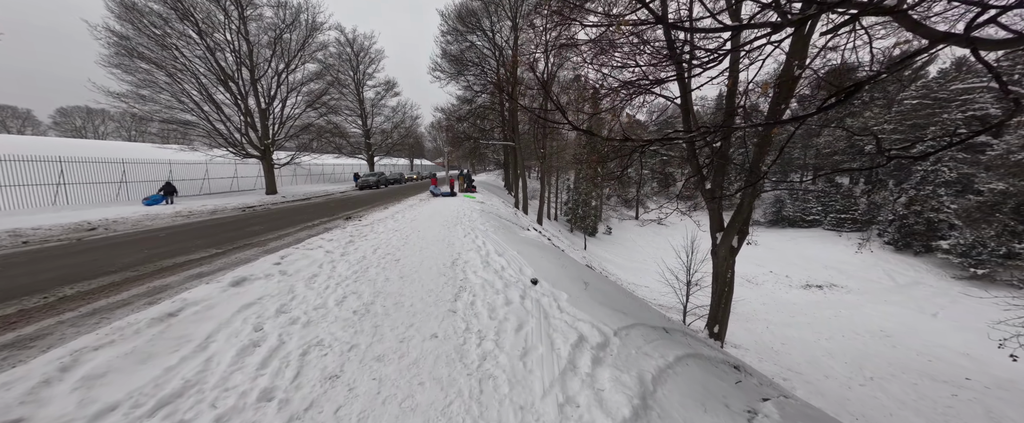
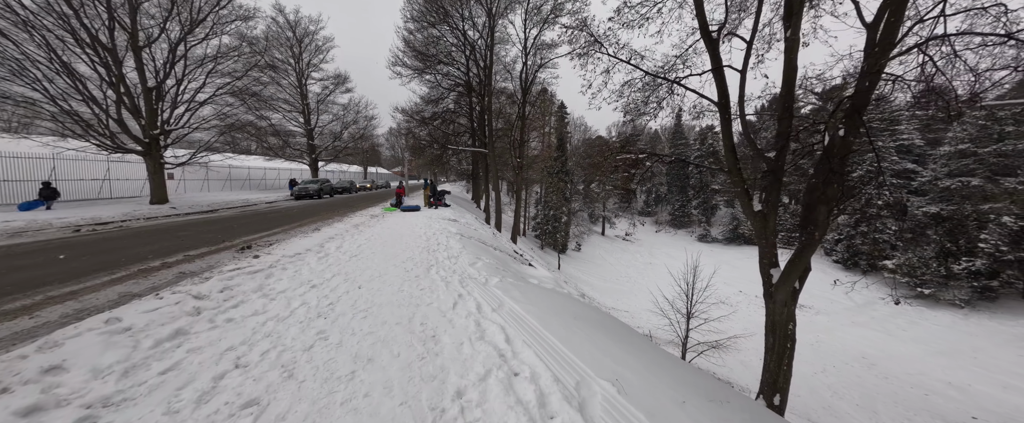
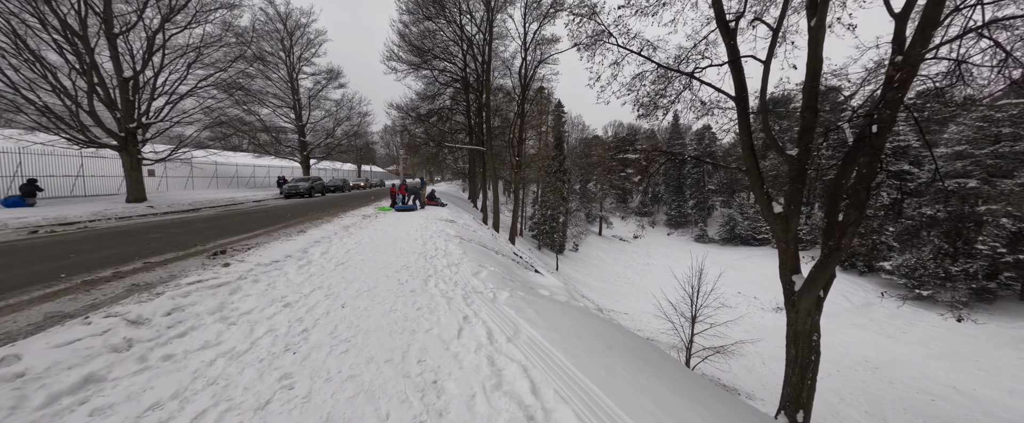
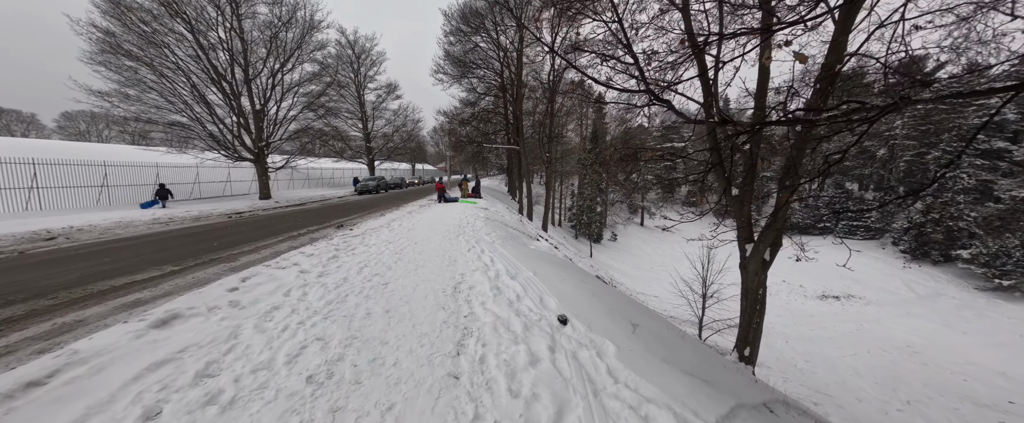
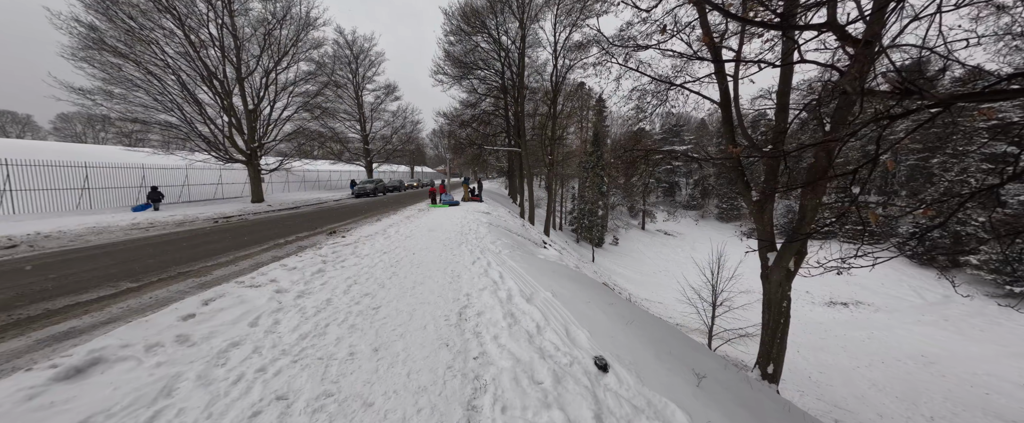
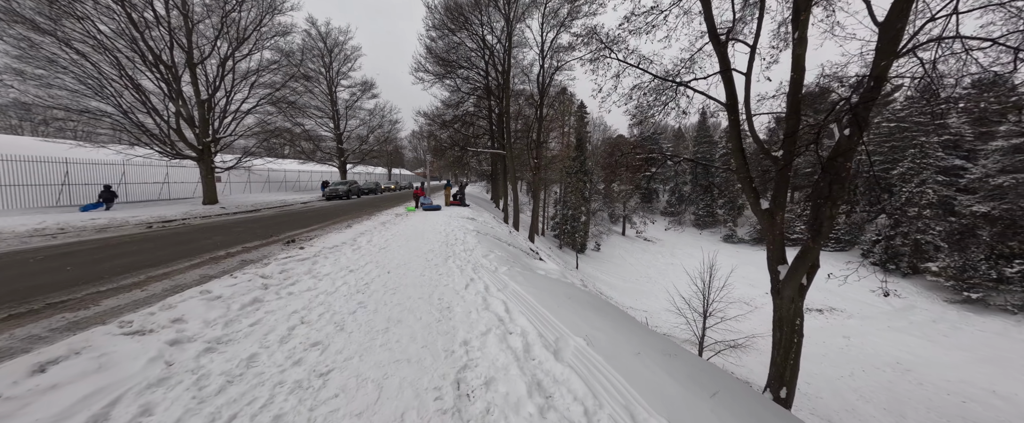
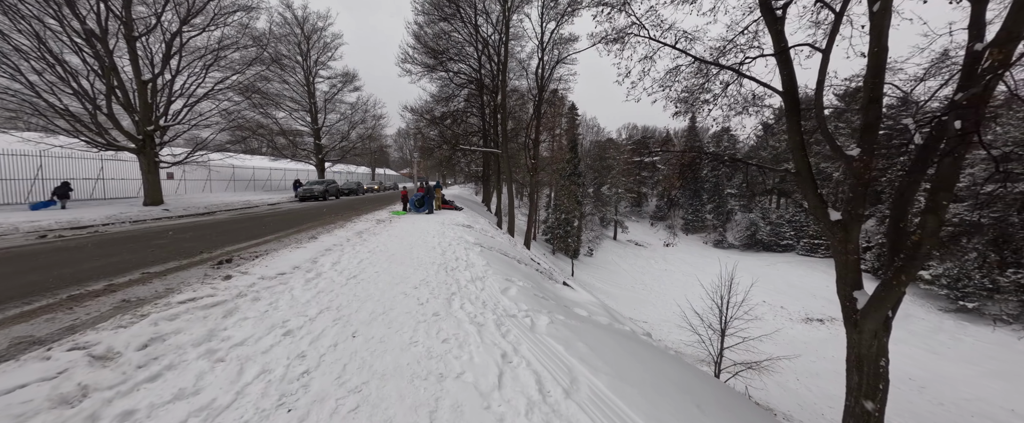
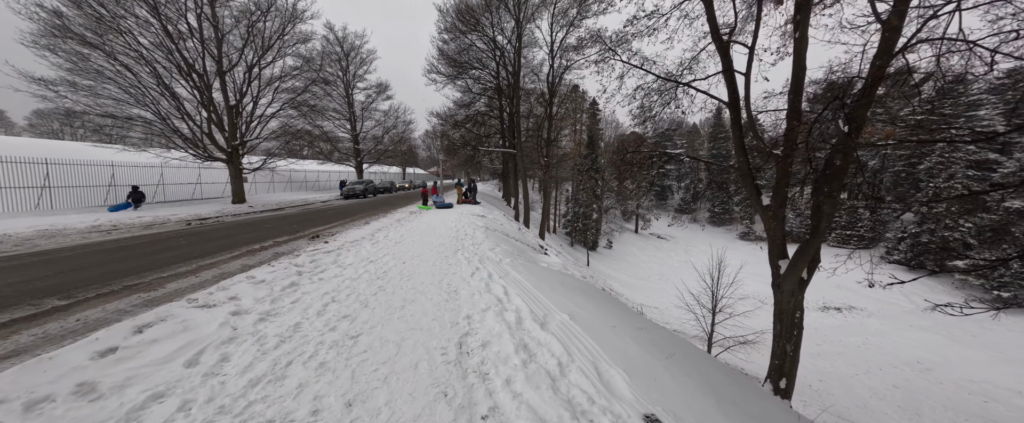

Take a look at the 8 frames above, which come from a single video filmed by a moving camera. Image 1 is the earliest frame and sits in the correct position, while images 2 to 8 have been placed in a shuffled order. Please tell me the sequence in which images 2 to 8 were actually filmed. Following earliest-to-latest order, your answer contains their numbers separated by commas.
4, 5, 8, 6, 2, 3, 7
